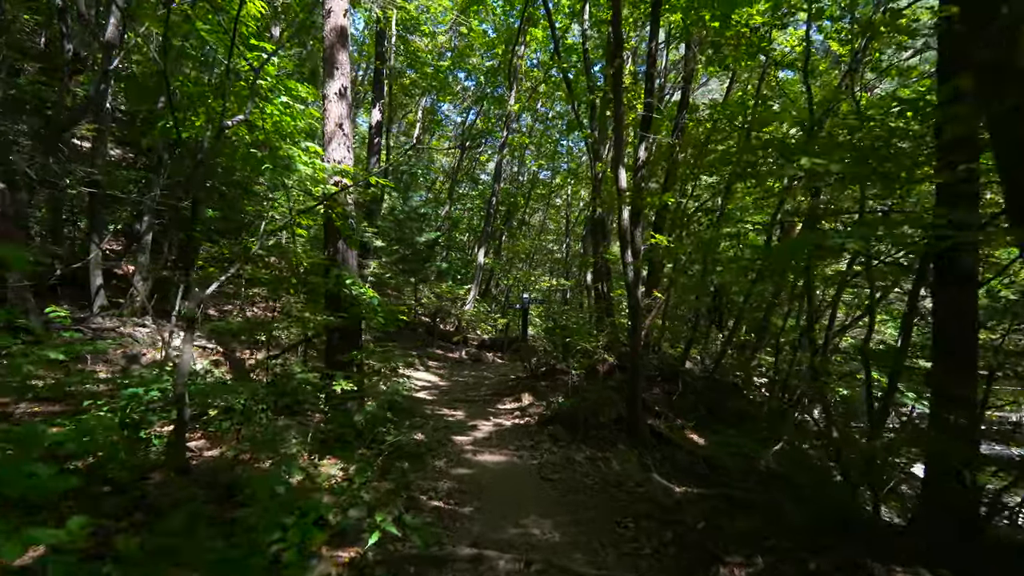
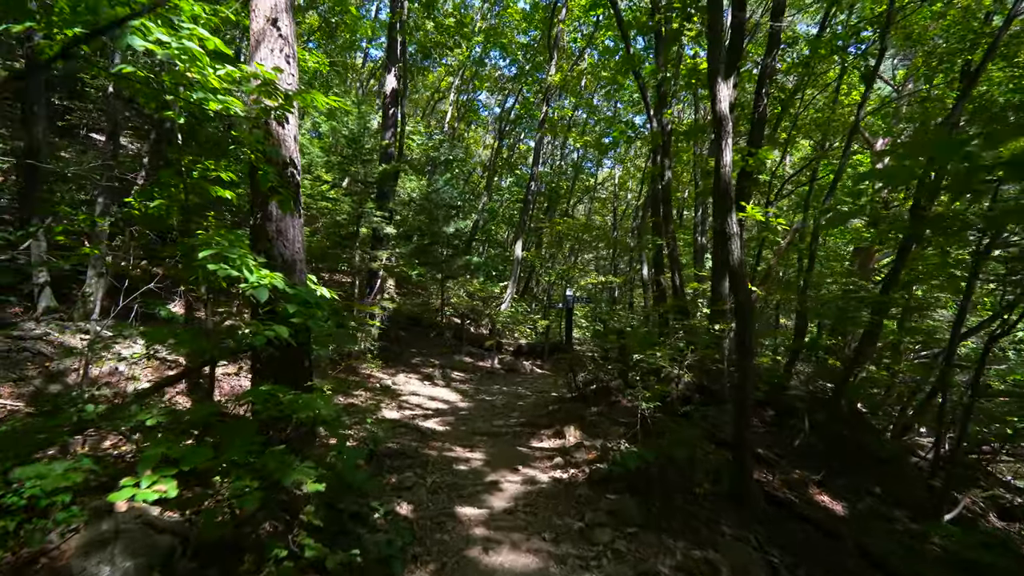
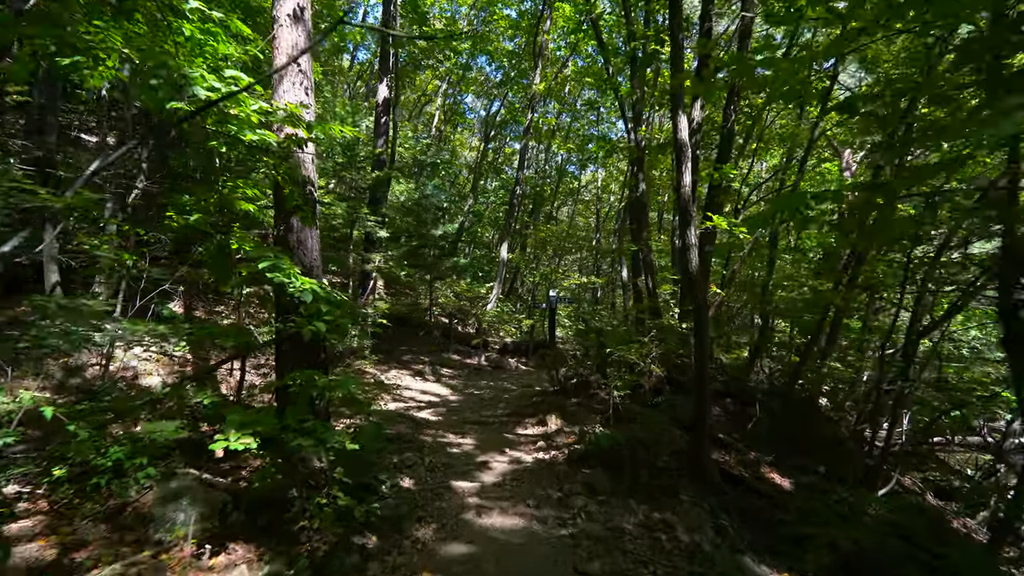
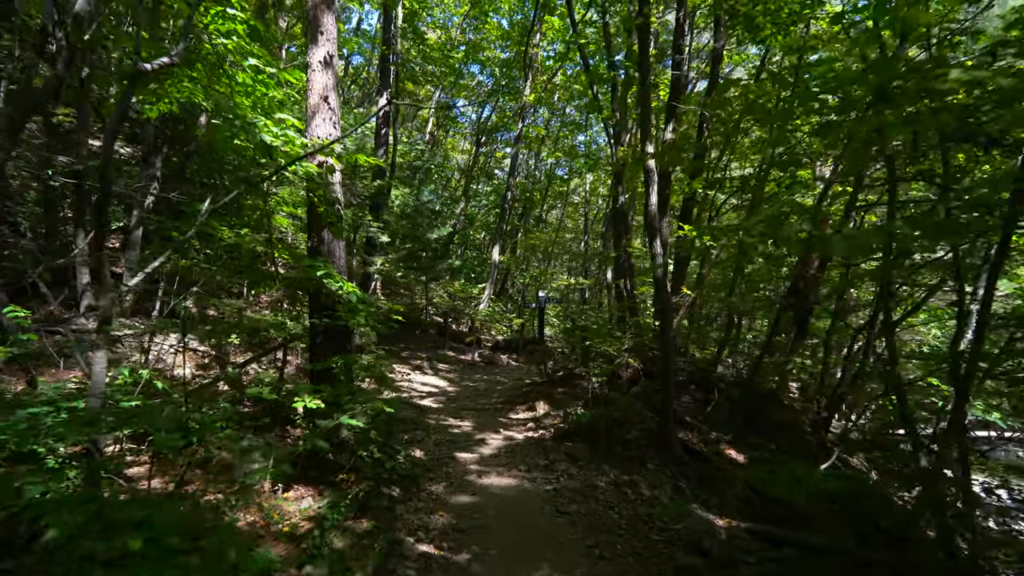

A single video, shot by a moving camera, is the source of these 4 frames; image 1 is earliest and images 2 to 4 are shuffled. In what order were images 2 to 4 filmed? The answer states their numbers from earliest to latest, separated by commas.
4, 3, 2
